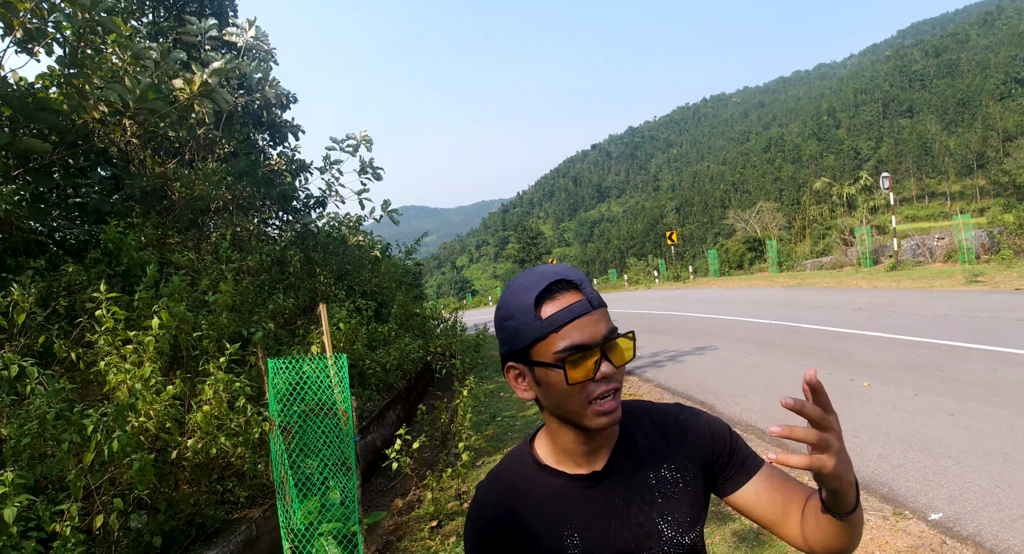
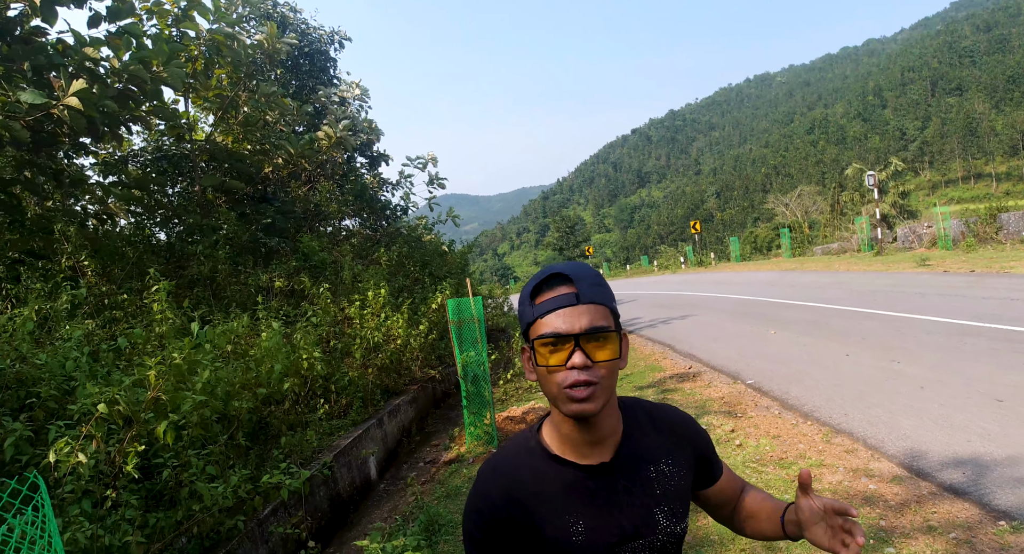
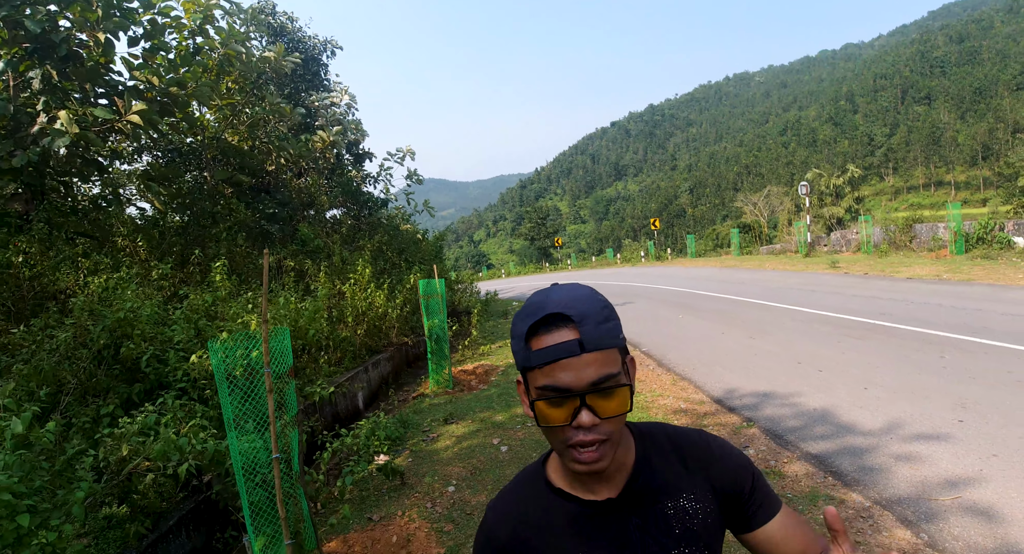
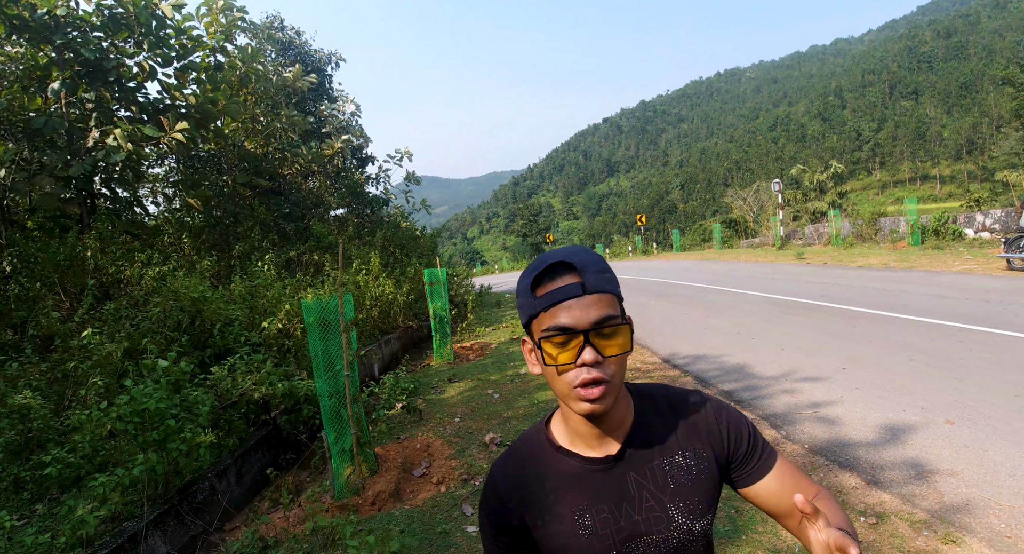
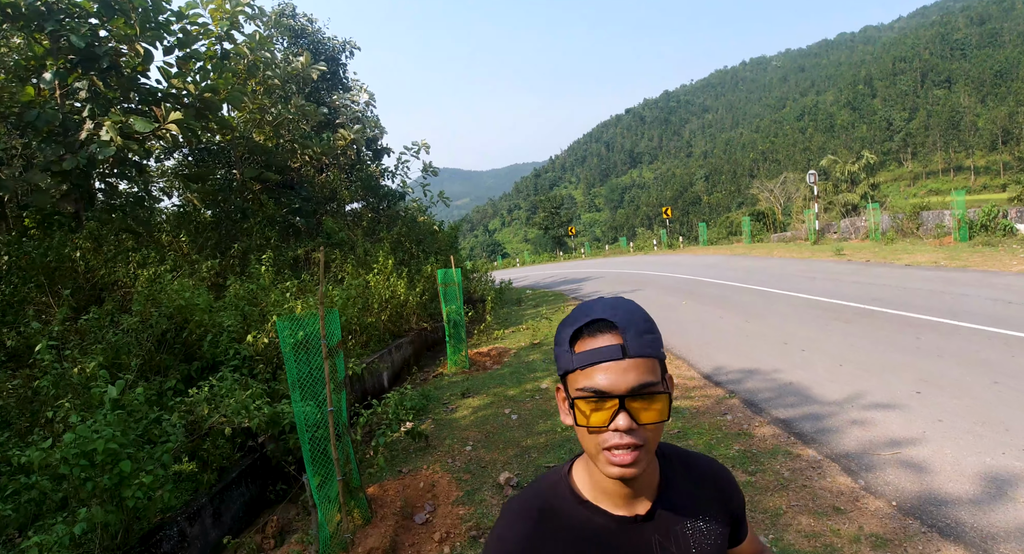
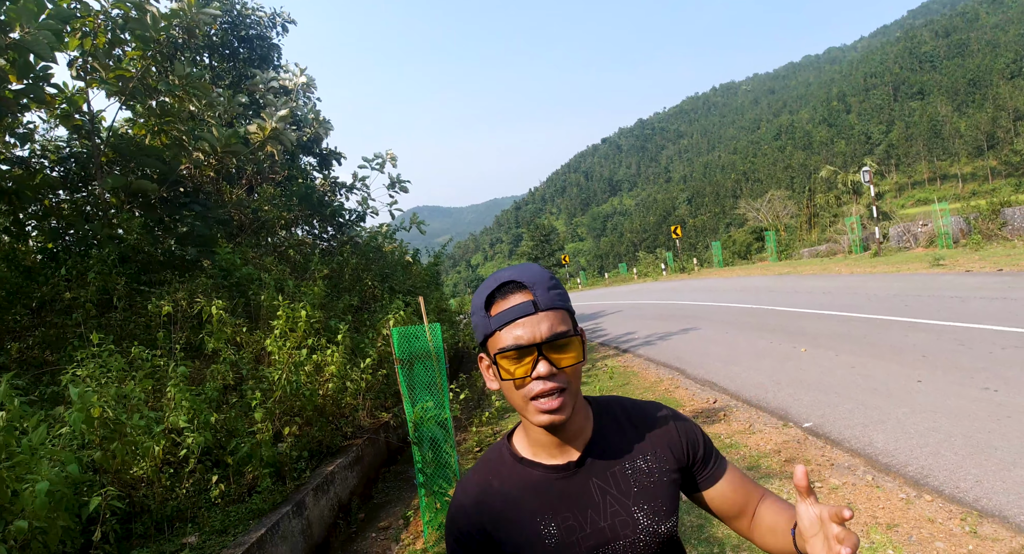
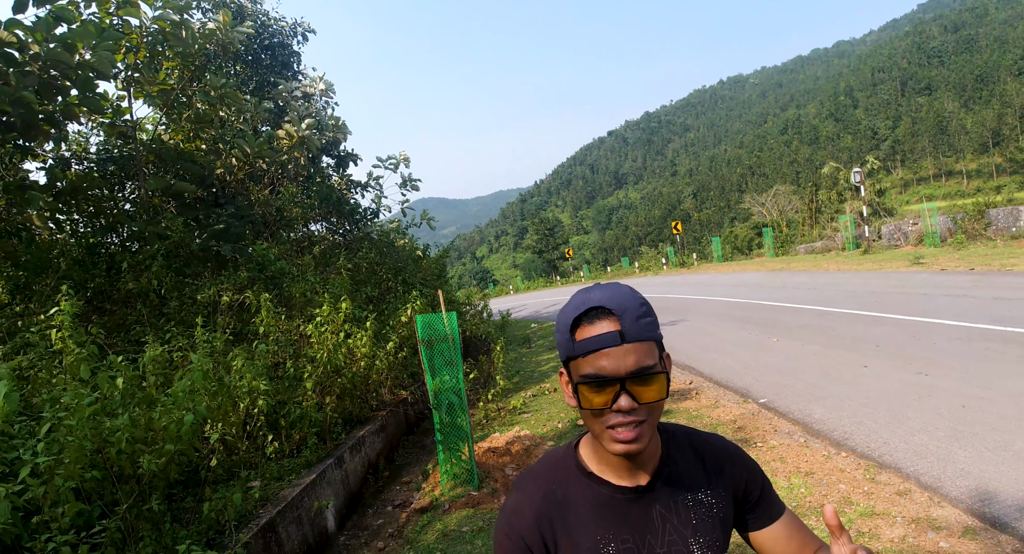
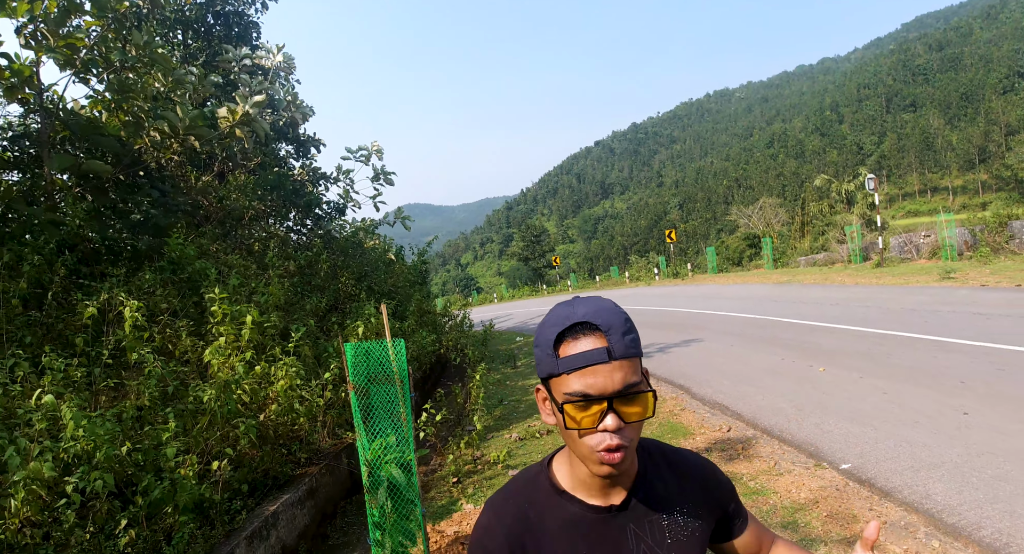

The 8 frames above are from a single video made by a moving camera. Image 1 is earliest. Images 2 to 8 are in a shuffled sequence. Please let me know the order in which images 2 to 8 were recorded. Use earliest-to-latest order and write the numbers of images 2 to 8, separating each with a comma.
8, 6, 7, 2, 3, 5, 4
